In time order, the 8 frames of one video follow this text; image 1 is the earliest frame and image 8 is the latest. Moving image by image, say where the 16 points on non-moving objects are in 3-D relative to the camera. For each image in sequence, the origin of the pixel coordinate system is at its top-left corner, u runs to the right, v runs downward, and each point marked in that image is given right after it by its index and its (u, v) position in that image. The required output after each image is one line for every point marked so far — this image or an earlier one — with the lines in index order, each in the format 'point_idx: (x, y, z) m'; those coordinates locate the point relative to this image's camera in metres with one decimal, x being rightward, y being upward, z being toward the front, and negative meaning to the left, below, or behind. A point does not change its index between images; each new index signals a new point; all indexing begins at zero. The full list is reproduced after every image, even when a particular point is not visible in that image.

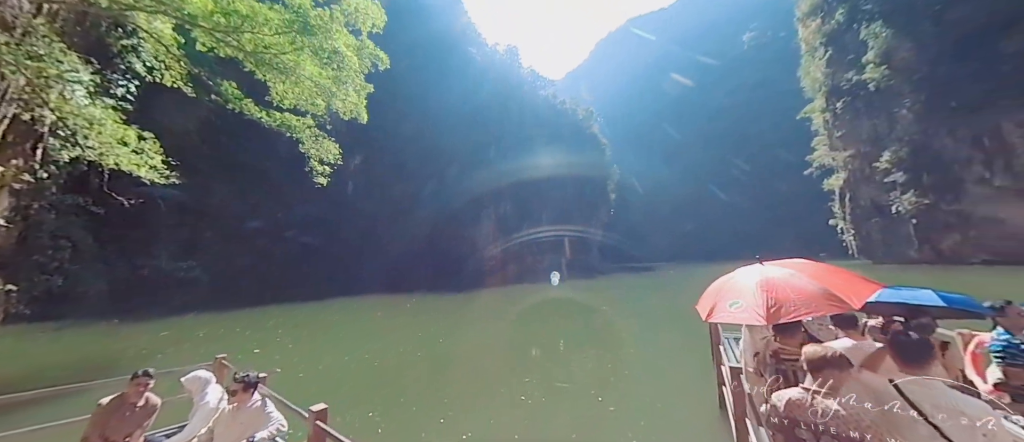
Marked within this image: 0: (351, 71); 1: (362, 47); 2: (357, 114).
0: (-3.5, +3.2, +7.2) m
1: (-3.4, +3.9, +7.5) m
2: (-3.8, +2.6, +8.1) m
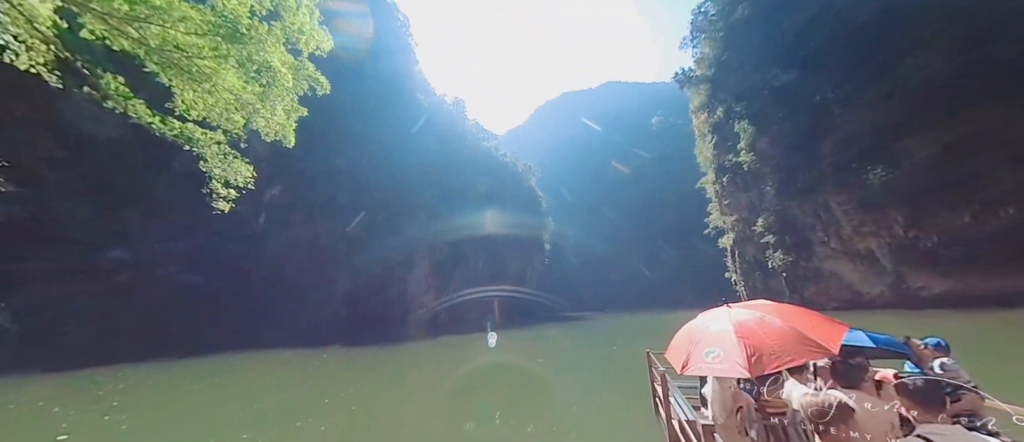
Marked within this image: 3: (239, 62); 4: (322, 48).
0: (-4.4, +2.5, +6.4) m
1: (-4.4, +3.1, +6.9) m
2: (-4.9, +1.8, +7.2) m
3: (-4.5, +2.6, +5.5) m
4: (-3.9, +3.5, +6.8) m
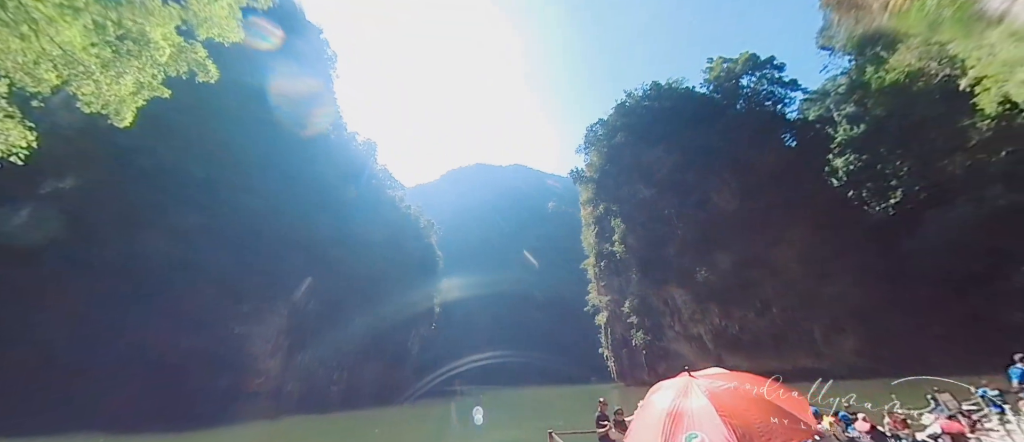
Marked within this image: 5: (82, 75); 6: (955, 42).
0: (-5.3, +2.2, +5.2) m
1: (-5.3, +2.7, +5.7) m
2: (-6.1, +1.5, +5.6) m
3: (-5.0, +2.5, +4.3) m
4: (-4.8, +3.1, +5.9) m
5: (-5.6, +1.8, +4.8) m
6: (+16.7, +6.7, +12.5) m
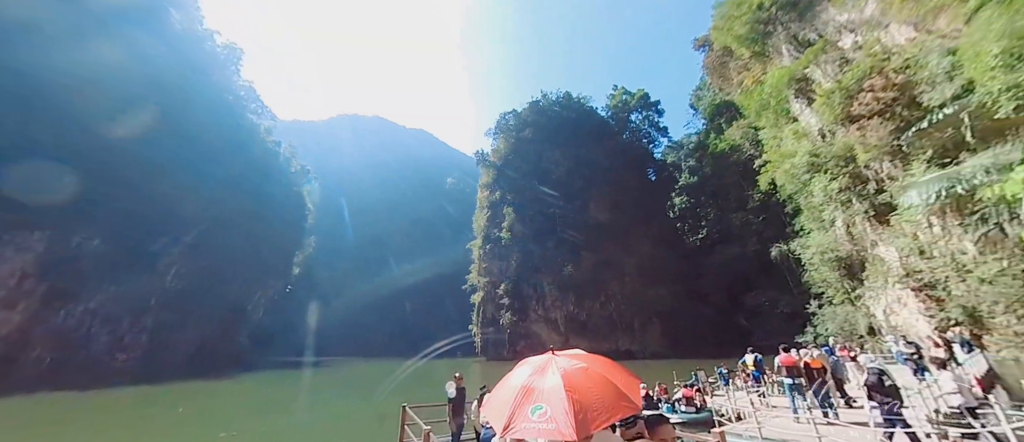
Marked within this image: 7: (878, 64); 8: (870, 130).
0: (-5.9, +3.5, +3.8) m
1: (-6.0, +4.1, +4.4) m
2: (-6.9, +3.0, +4.0) m
3: (-5.4, +3.6, +3.1) m
4: (-5.5, +4.3, +4.6) m
5: (-6.2, +3.1, +3.4) m
6: (+13.2, +4.7, +17.6) m
7: (+11.2, +4.8, +10.4) m
8: (+11.4, +2.9, +10.9) m
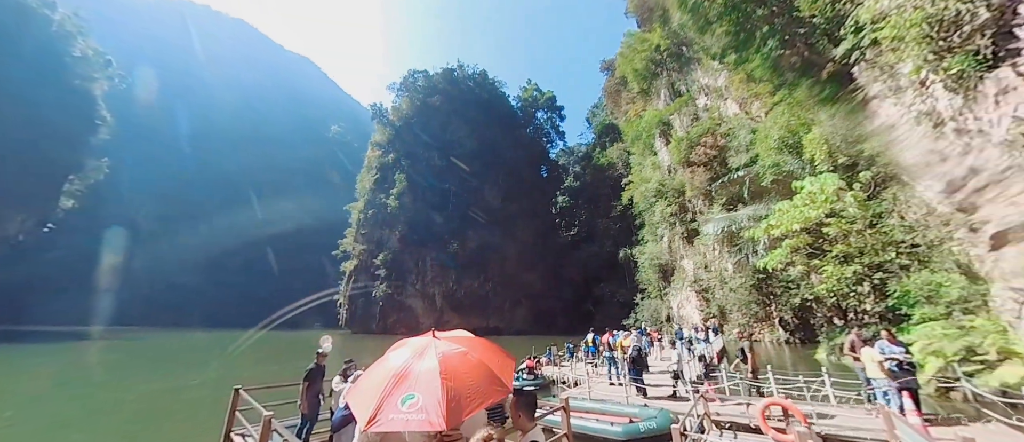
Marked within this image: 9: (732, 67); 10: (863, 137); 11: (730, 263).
0: (-6.0, +4.7, +2.1) m
1: (-6.1, +5.4, +2.6) m
2: (-7.1, +4.4, +2.0) m
3: (-5.3, +4.7, +1.6) m
4: (-5.7, +5.5, +3.0) m
5: (-6.2, +4.4, +1.6) m
6: (+7.8, +4.1, +21.2) m
7: (+8.2, +3.8, +13.8) m
8: (+7.8, +2.0, +14.4) m
9: (+6.8, +4.8, +10.4) m
10: (+7.8, +1.8, +7.5) m
11: (+8.4, -1.6, +13.1) m
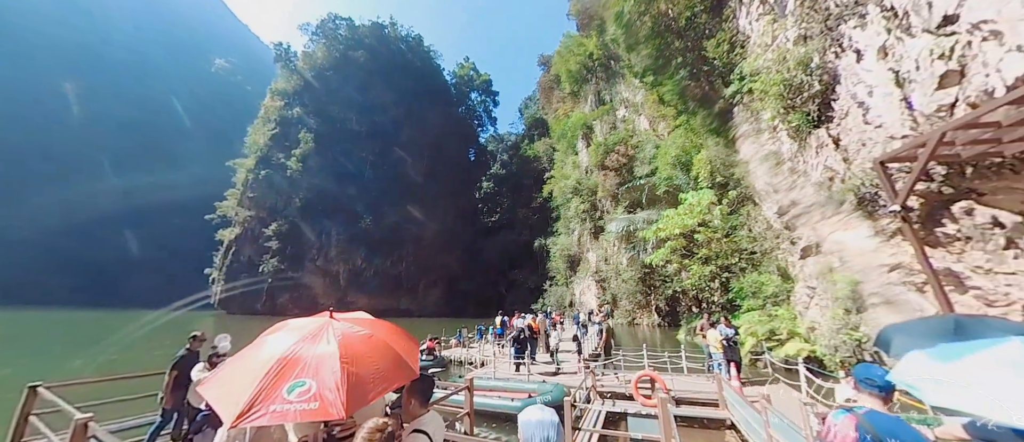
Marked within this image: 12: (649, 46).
0: (-5.7, +5.4, +0.7) m
1: (-5.9, +6.1, +1.1) m
2: (-6.7, +5.2, +0.3) m
3: (-4.8, +5.3, +0.4) m
4: (-5.5, +6.3, +1.6) m
5: (-5.8, +5.1, +0.2) m
6: (+3.2, +4.6, +22.6) m
7: (+5.2, +3.8, +15.4) m
8: (+4.6, +2.1, +16.0) m
9: (+4.8, +4.7, +11.7) m
10: (+6.1, +1.5, +9.3) m
11: (+5.0, -1.6, +15.0) m
12: (+4.2, +5.4, +10.3) m
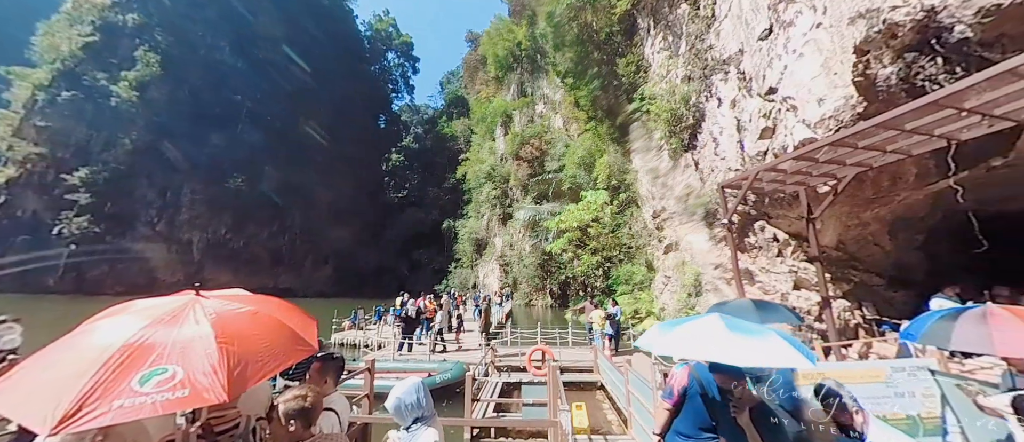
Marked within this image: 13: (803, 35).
0: (-5.0, +6.0, -0.7) m
1: (-5.2, +6.7, -0.4) m
2: (-5.9, +5.8, -1.4) m
3: (-4.1, +5.8, -0.8) m
4: (-5.0, +6.8, +0.1) m
5: (-5.0, +5.6, -1.2) m
6: (-2.3, +5.7, +22.7) m
7: (+1.4, +4.3, +16.4) m
8: (+0.5, +2.7, +16.8) m
9: (+2.1, +5.0, +12.7) m
10: (+3.6, +1.5, +10.8) m
11: (+0.8, -1.1, +16.2) m
12: (+2.0, +5.6, +11.2) m
13: (+4.2, +2.7, +4.8) m
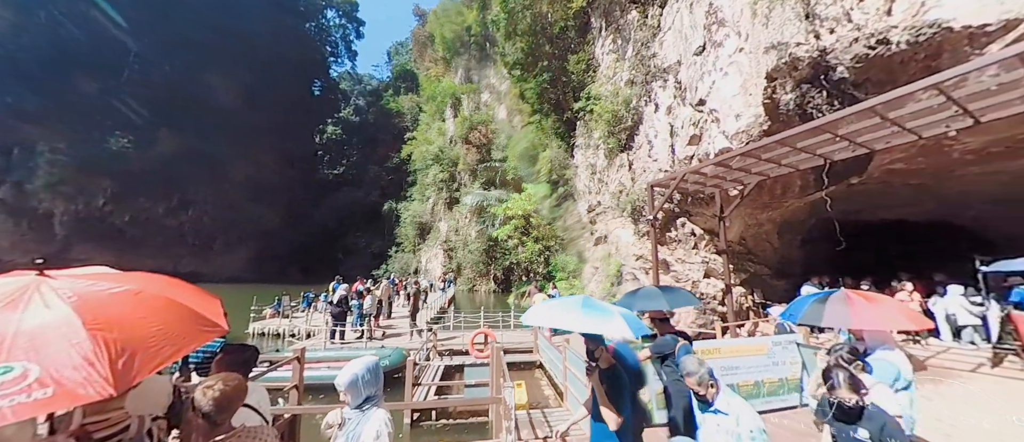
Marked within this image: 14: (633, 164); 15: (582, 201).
0: (-4.4, +6.2, -1.6) m
1: (-4.6, +6.9, -1.4) m
2: (-5.2, +6.0, -2.4) m
3: (-3.5, +5.9, -1.6) m
4: (-4.5, +7.1, -0.8) m
5: (-4.4, +5.8, -2.1) m
6: (-5.6, +6.8, +21.9) m
7: (-1.0, +4.9, +16.4) m
8: (-2.1, +3.4, +16.7) m
9: (+0.3, +5.5, +12.8) m
10: (+1.9, +1.8, +11.3) m
11: (-1.9, -0.4, +16.2) m
12: (+0.5, +6.0, +11.3) m
13: (+3.5, +2.7, +5.4) m
14: (+2.9, +1.3, +7.9) m
15: (+2.3, +0.6, +10.4) m
